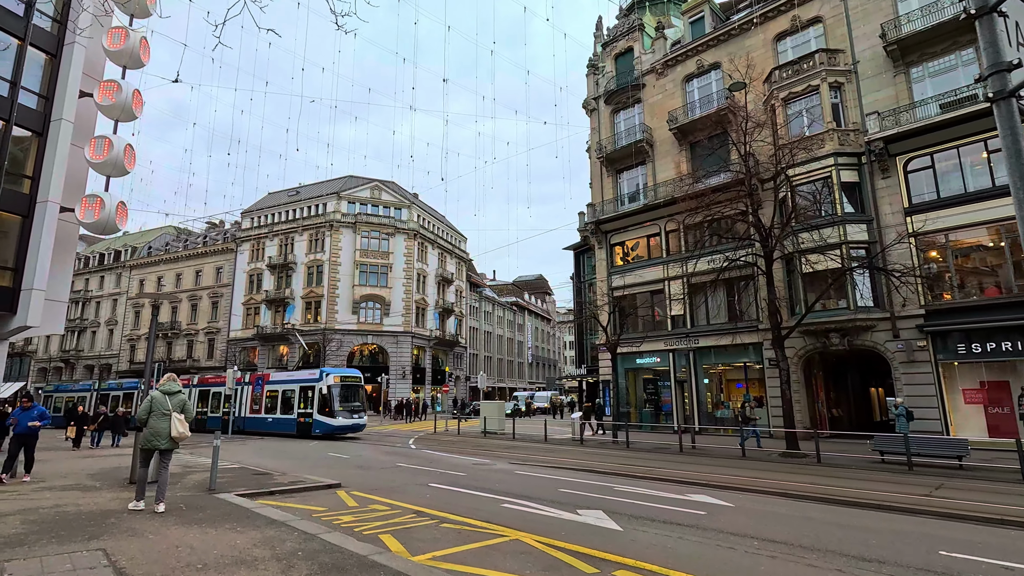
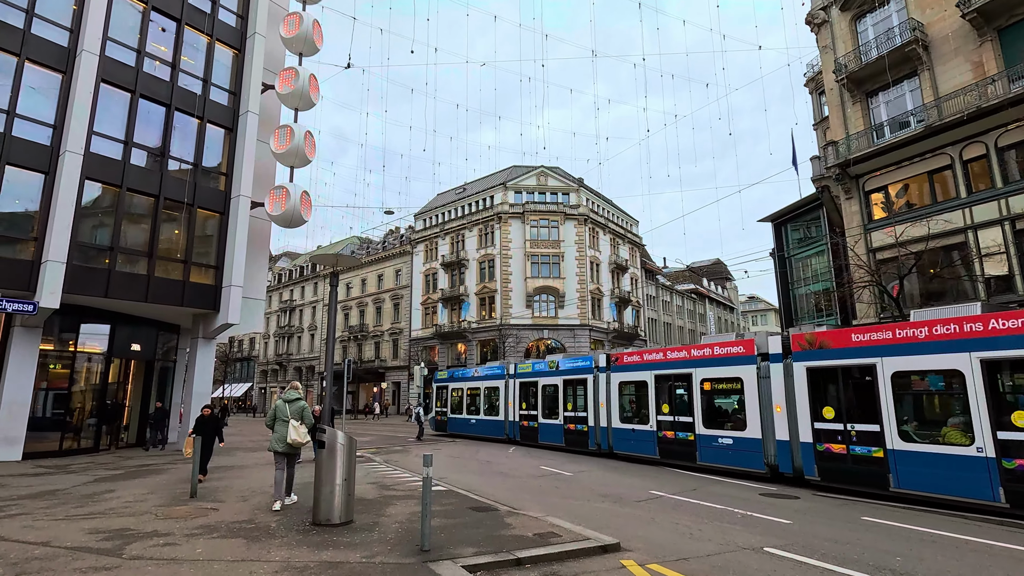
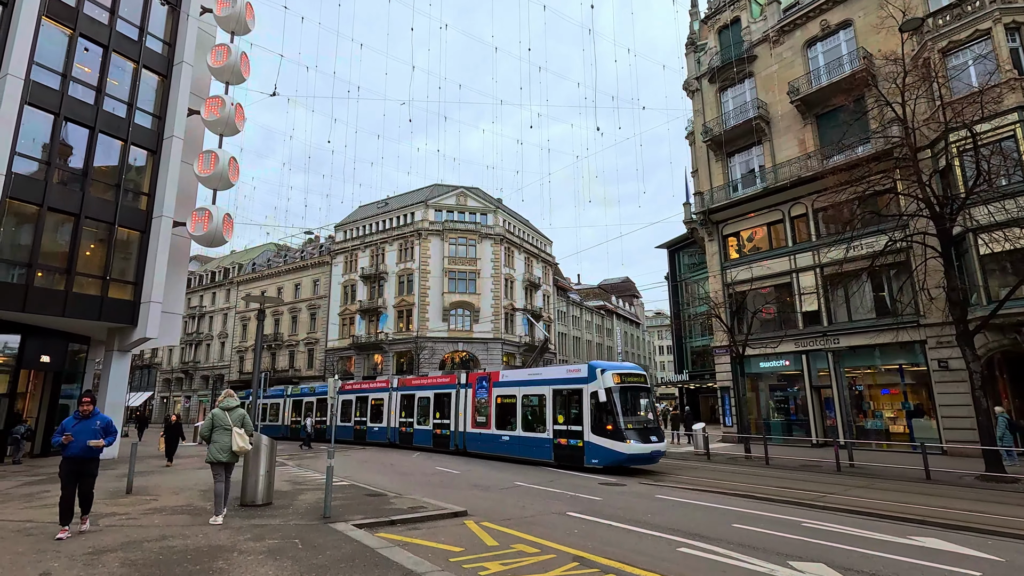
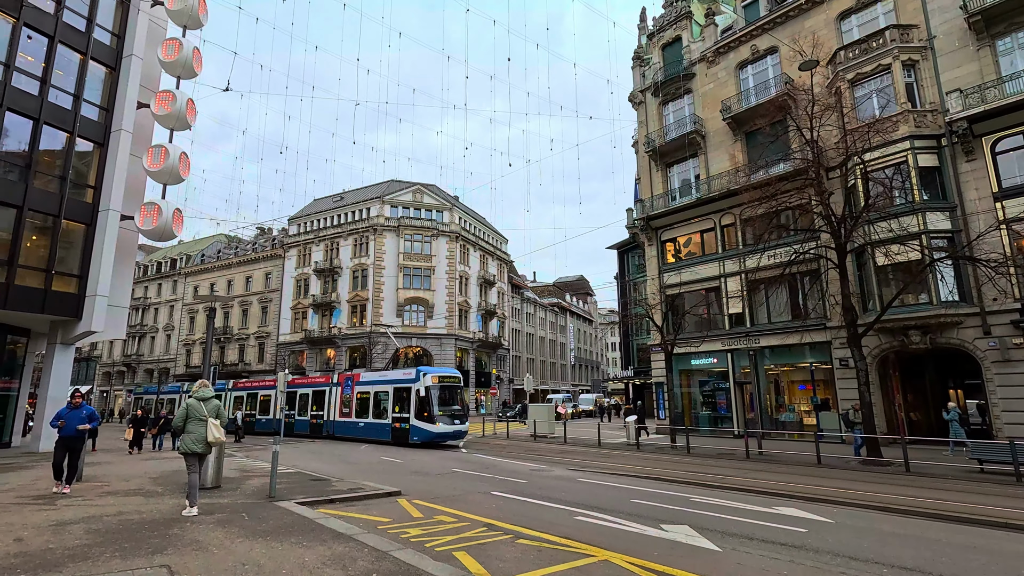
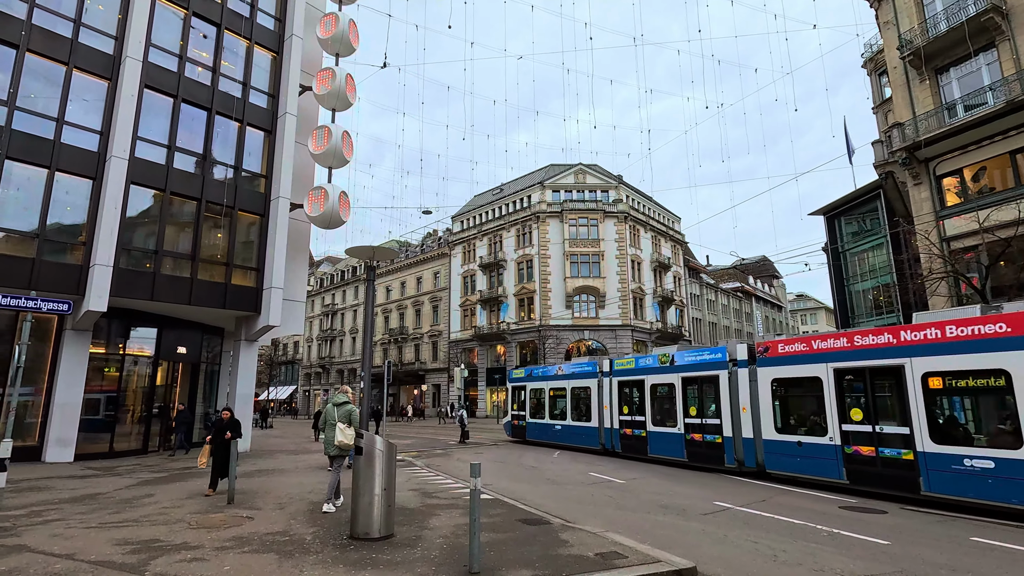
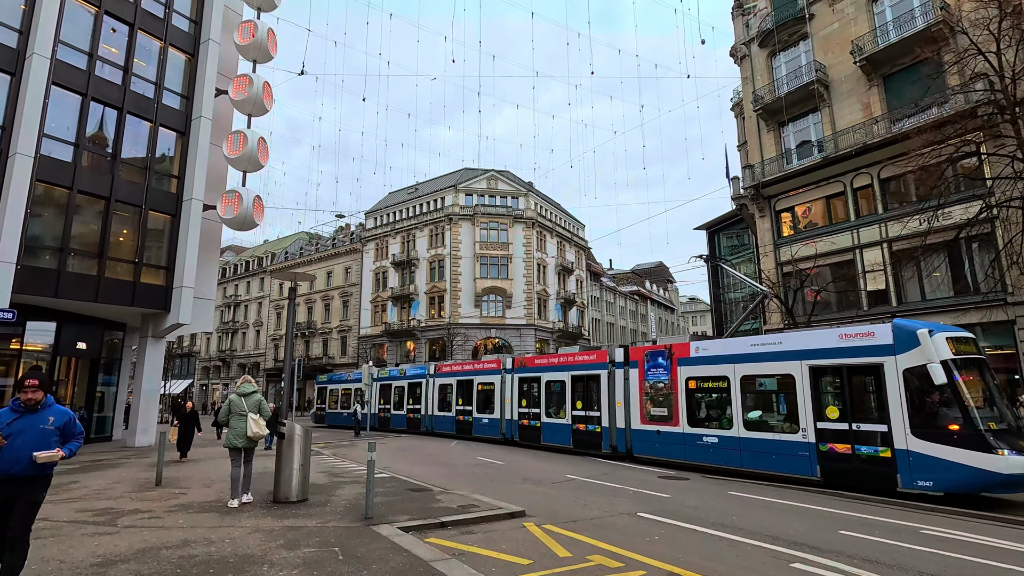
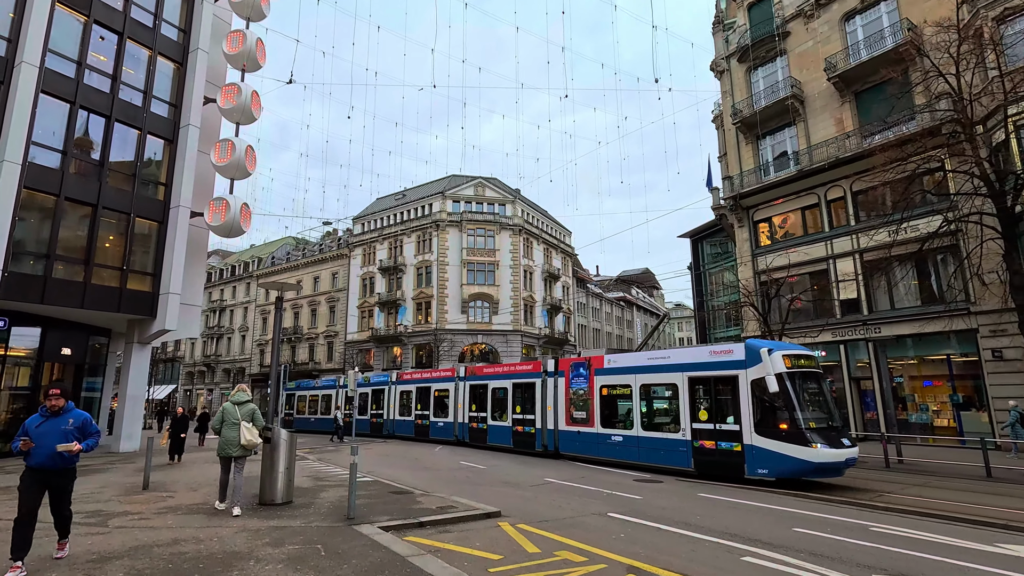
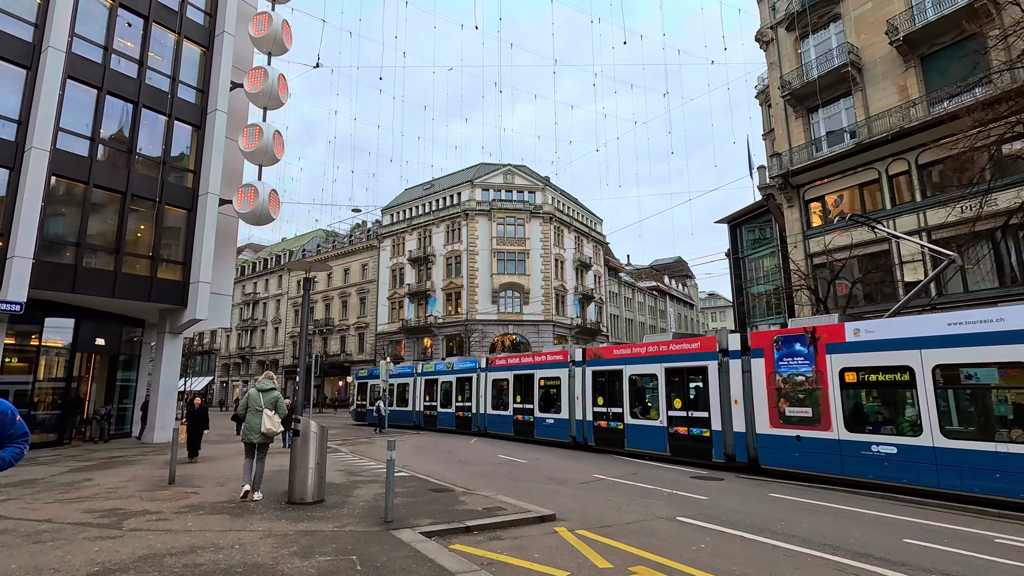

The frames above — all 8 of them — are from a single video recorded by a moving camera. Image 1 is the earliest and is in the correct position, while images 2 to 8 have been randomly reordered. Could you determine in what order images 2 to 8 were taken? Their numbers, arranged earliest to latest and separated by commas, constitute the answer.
4, 3, 7, 6, 8, 2, 5
